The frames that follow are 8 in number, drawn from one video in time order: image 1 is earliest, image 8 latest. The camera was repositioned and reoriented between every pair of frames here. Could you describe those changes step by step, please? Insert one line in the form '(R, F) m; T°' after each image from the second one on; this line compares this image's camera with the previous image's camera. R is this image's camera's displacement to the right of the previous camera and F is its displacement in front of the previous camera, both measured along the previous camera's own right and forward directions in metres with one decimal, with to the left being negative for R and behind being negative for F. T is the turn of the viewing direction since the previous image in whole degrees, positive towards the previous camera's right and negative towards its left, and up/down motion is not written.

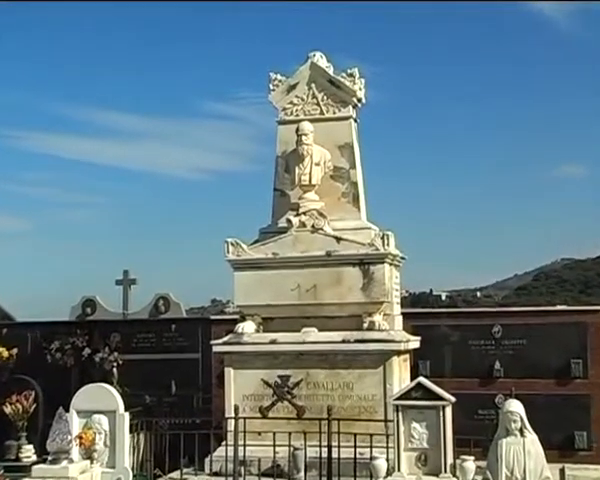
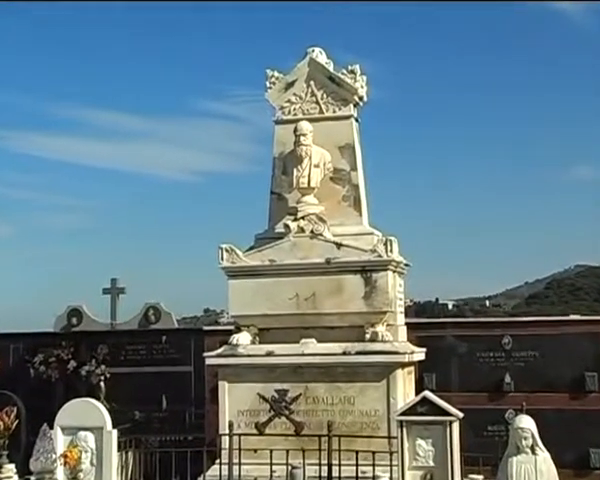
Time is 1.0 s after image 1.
(+0.1, +0.7) m; 0°
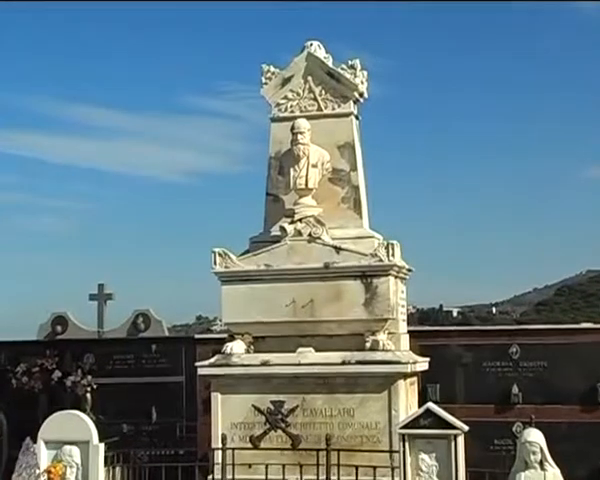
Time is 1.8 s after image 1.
(+0.1, +0.6) m; 0°
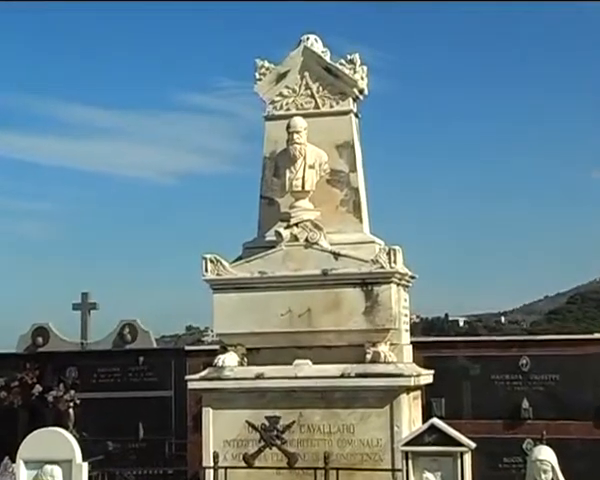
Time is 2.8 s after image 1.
(+0.1, +0.7) m; 0°
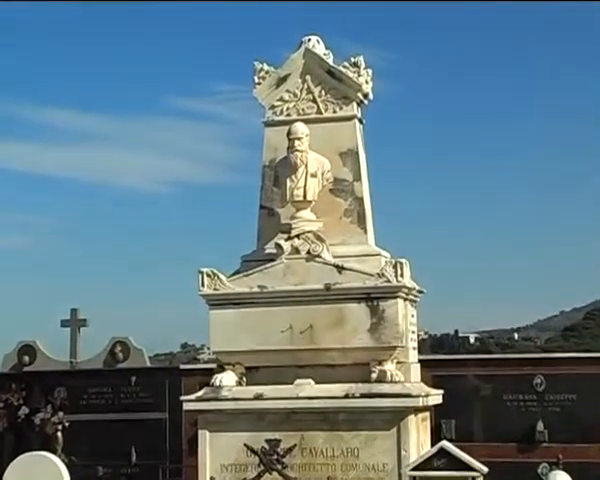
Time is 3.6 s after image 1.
(0.0, +0.6) m; 0°
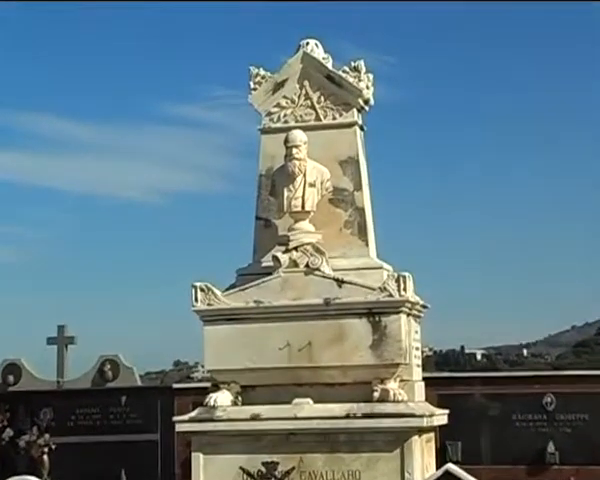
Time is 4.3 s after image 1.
(+0.1, +0.5) m; 0°
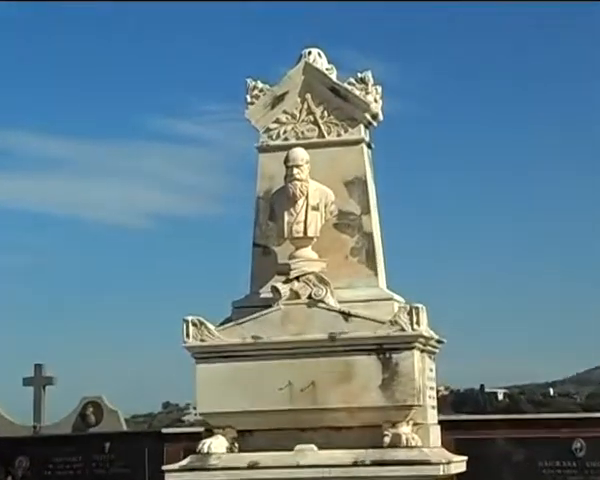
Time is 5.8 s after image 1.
(+0.1, +0.9) m; -1°
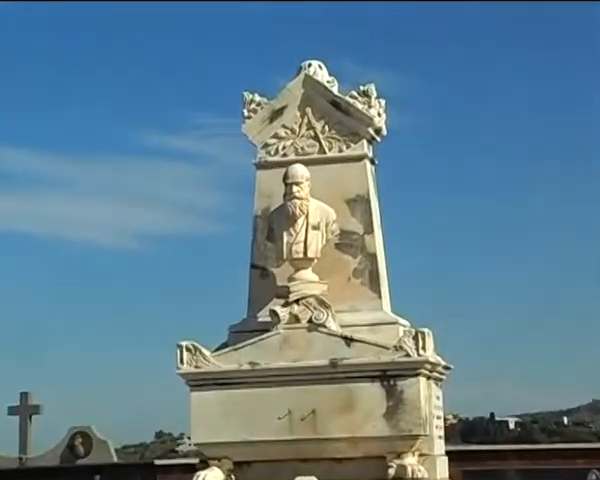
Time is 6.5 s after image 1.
(+0.1, +0.4) m; 0°
